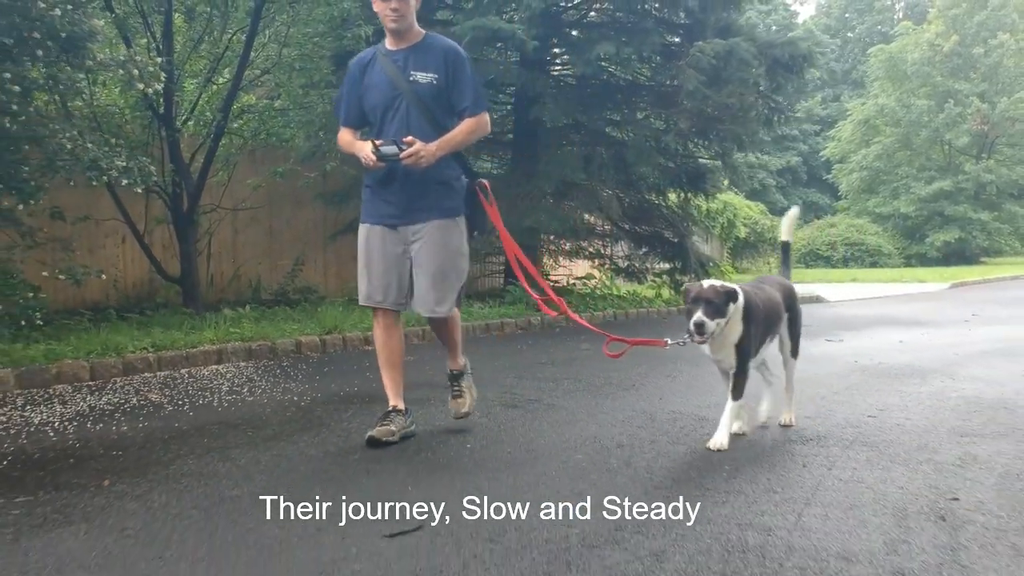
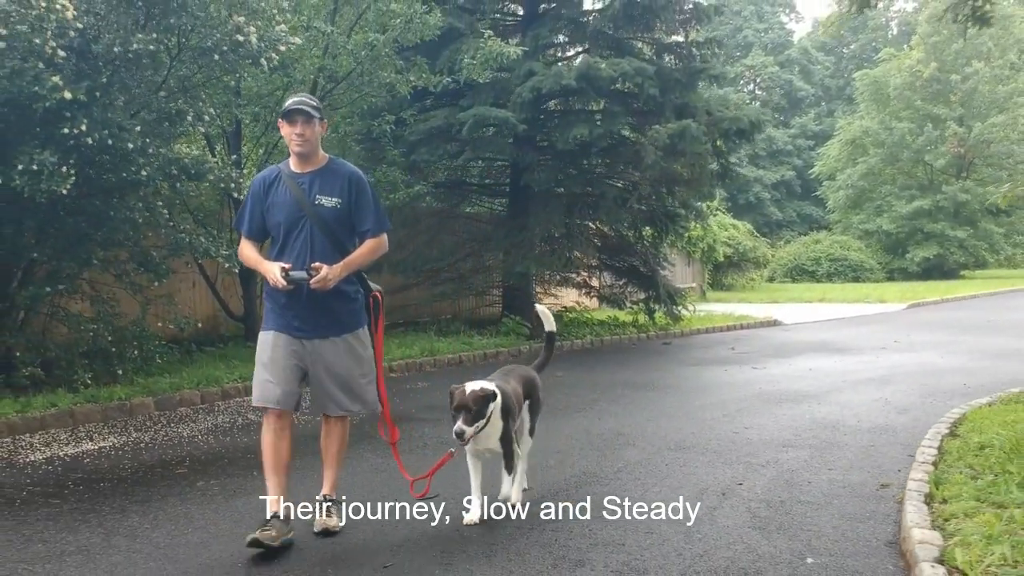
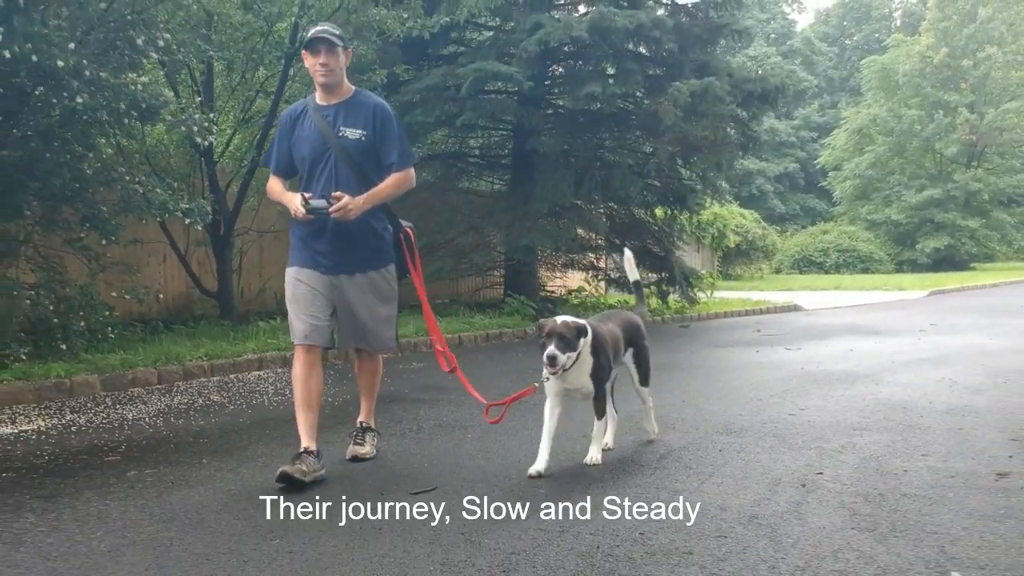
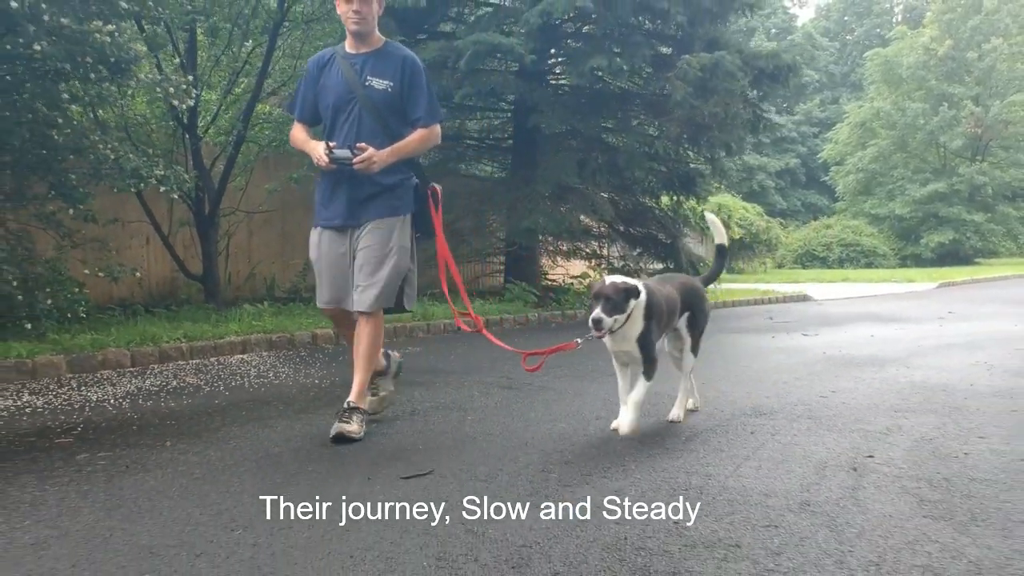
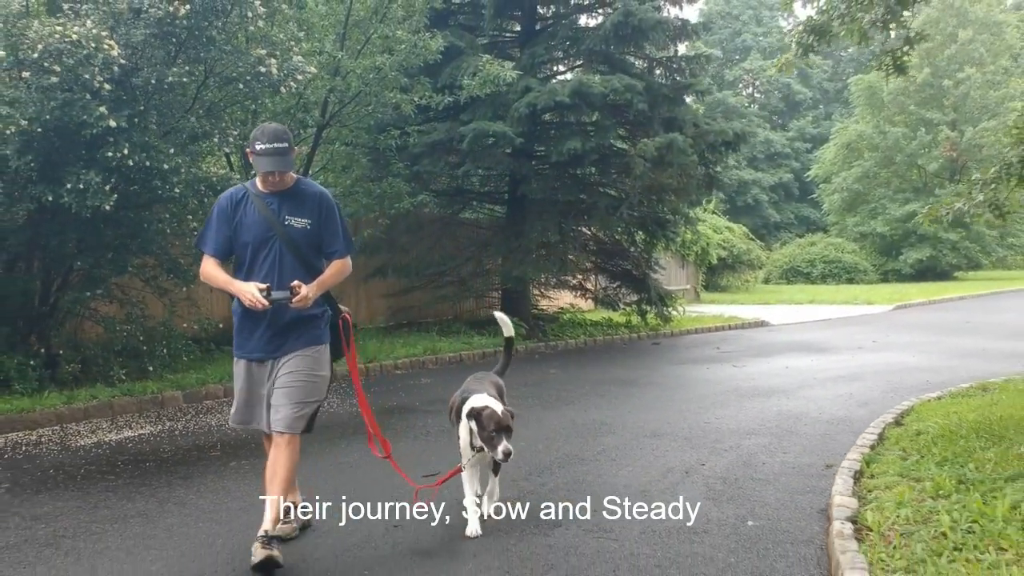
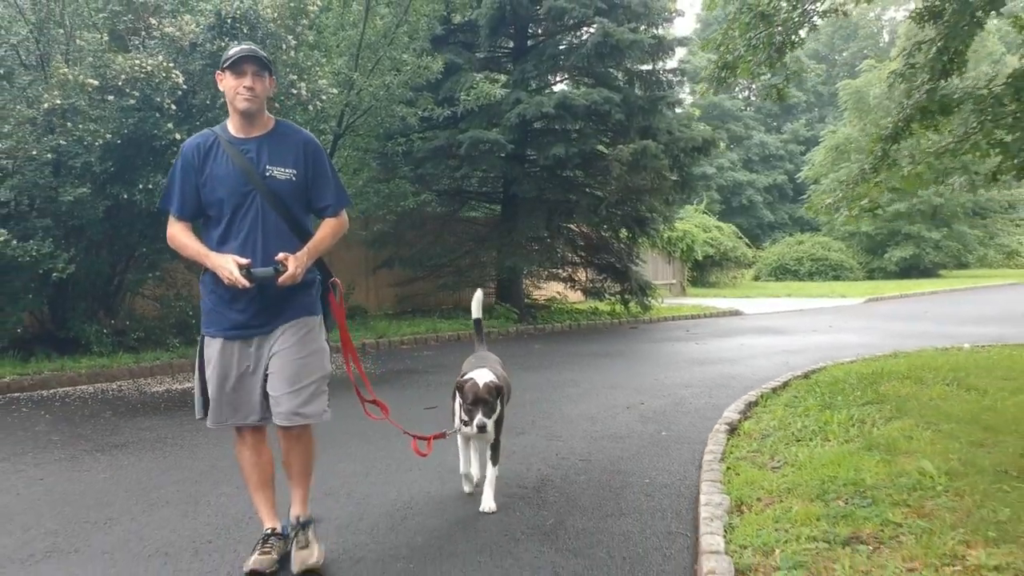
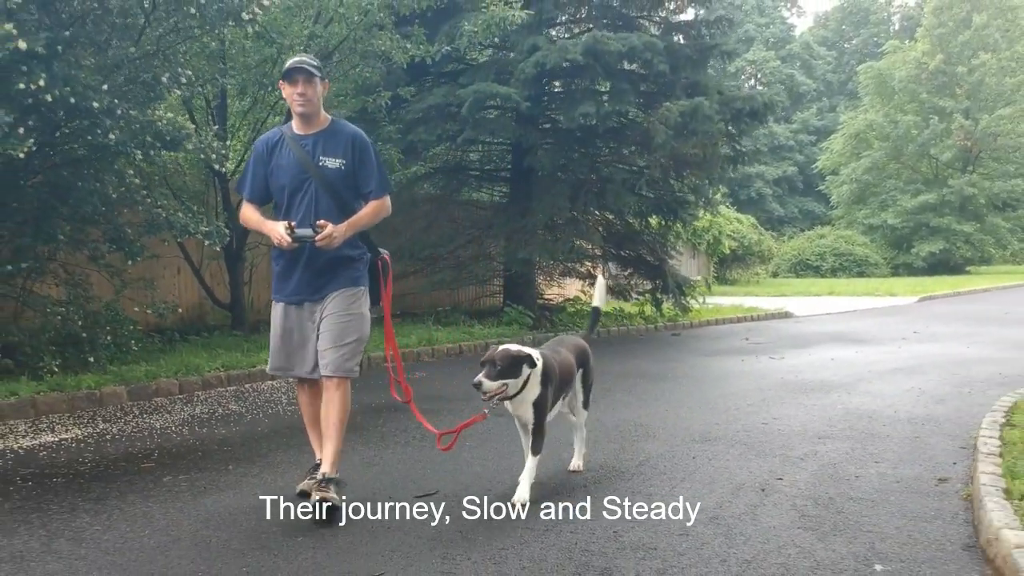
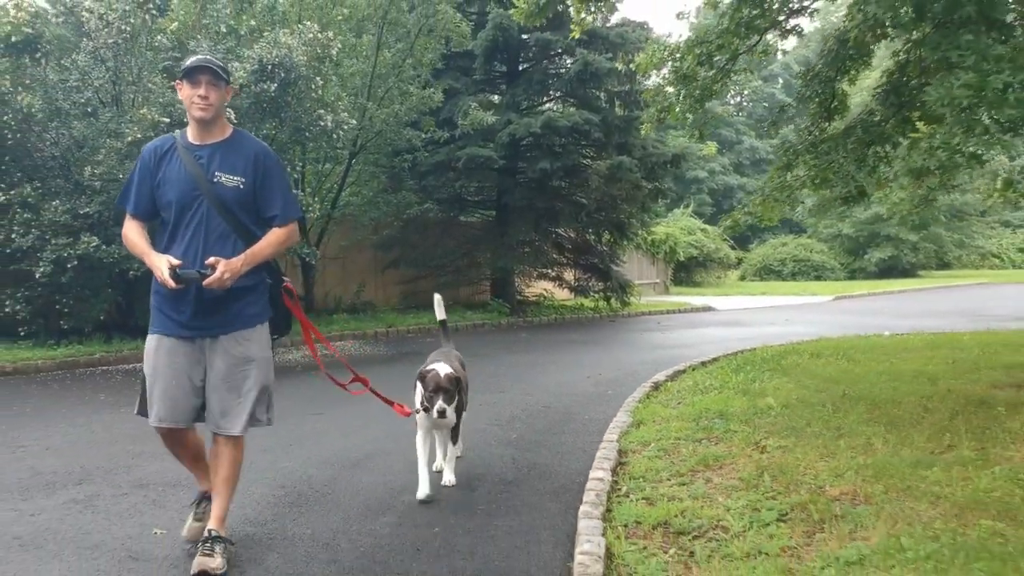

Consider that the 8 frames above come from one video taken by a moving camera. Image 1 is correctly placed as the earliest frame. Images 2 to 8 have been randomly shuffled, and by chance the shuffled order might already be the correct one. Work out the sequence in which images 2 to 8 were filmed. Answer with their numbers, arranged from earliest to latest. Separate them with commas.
4, 3, 7, 2, 5, 6, 8
